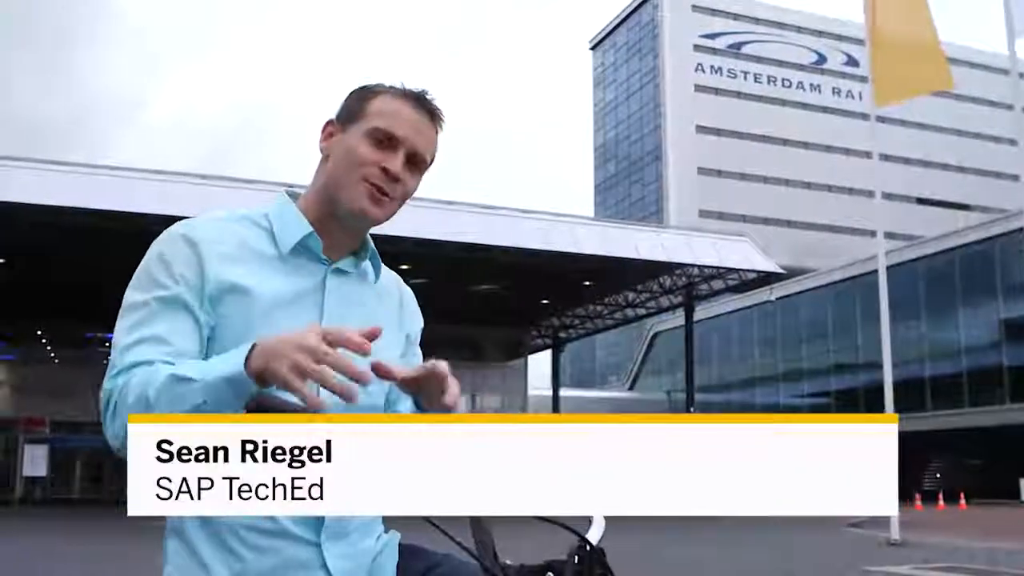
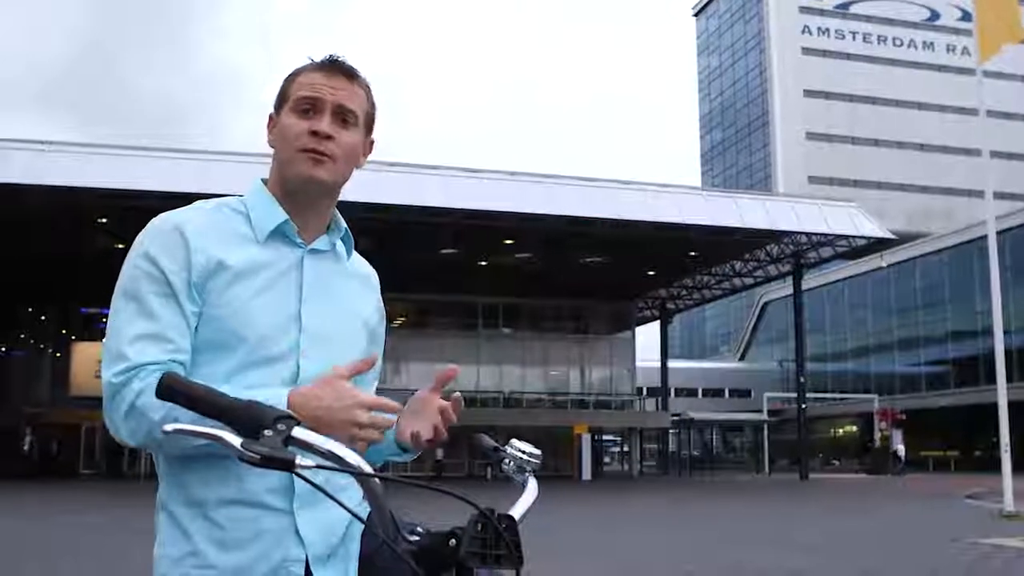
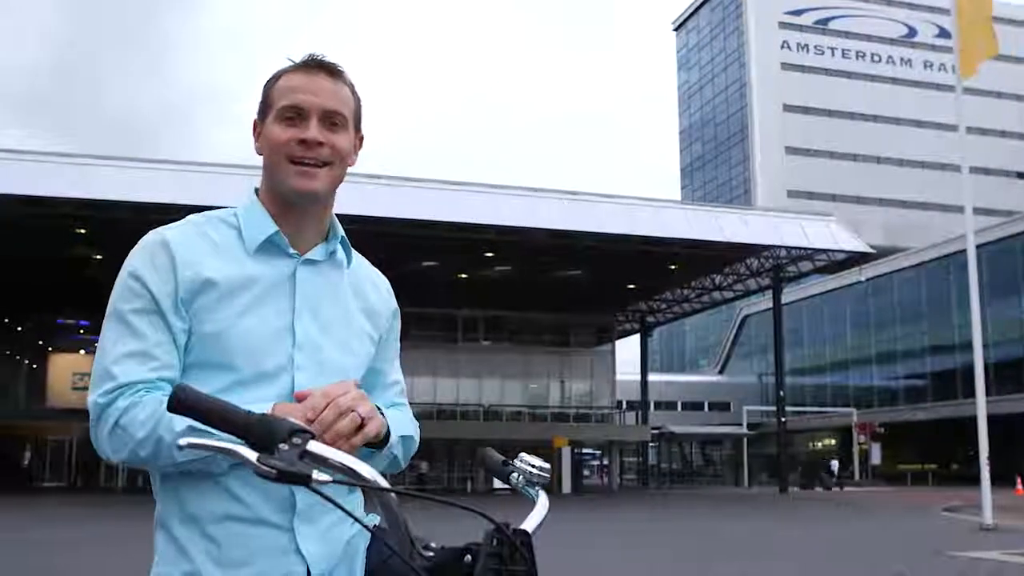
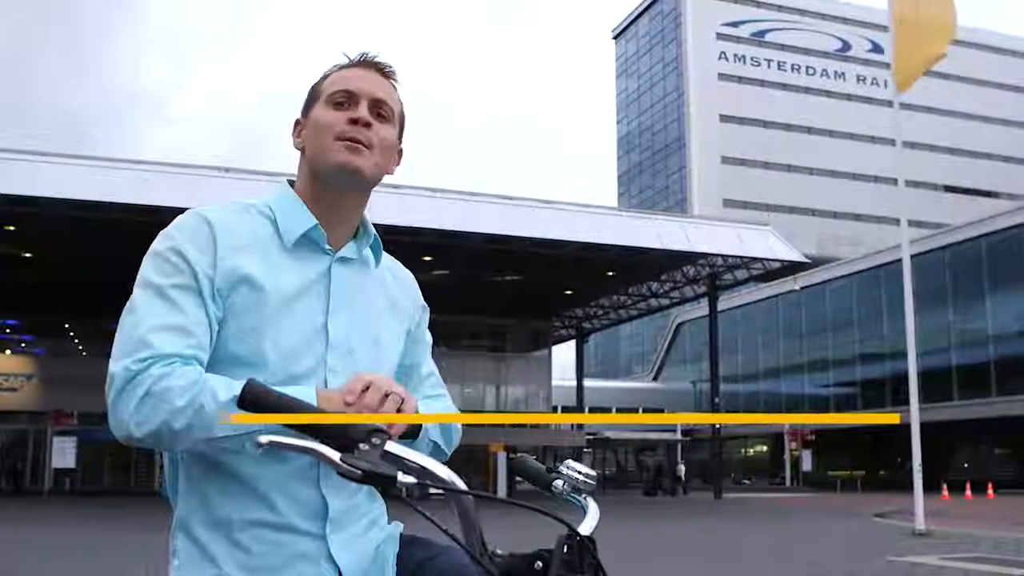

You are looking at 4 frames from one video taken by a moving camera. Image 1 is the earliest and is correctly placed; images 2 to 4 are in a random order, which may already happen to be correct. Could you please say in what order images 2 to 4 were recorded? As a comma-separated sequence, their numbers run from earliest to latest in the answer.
4, 3, 2
